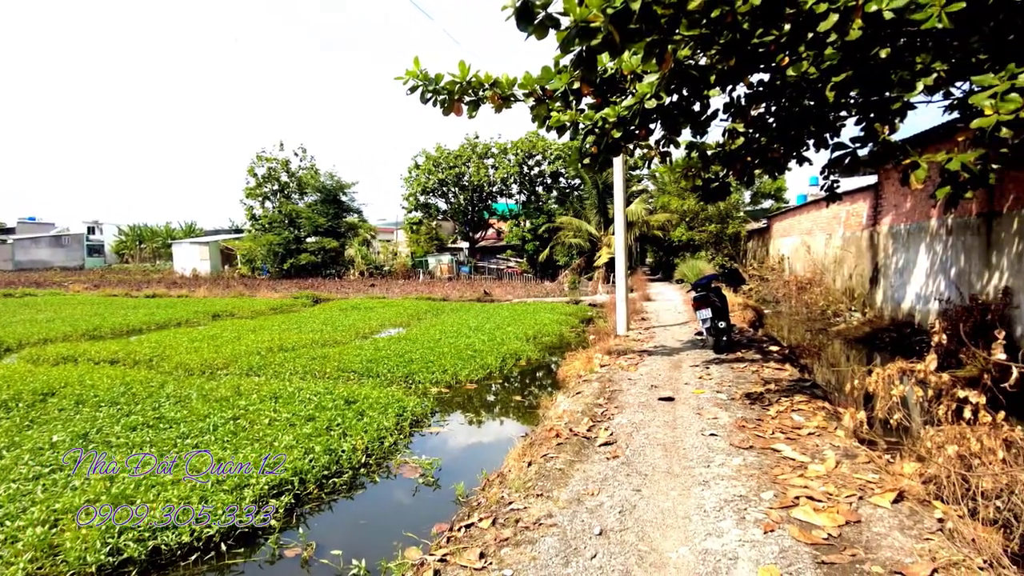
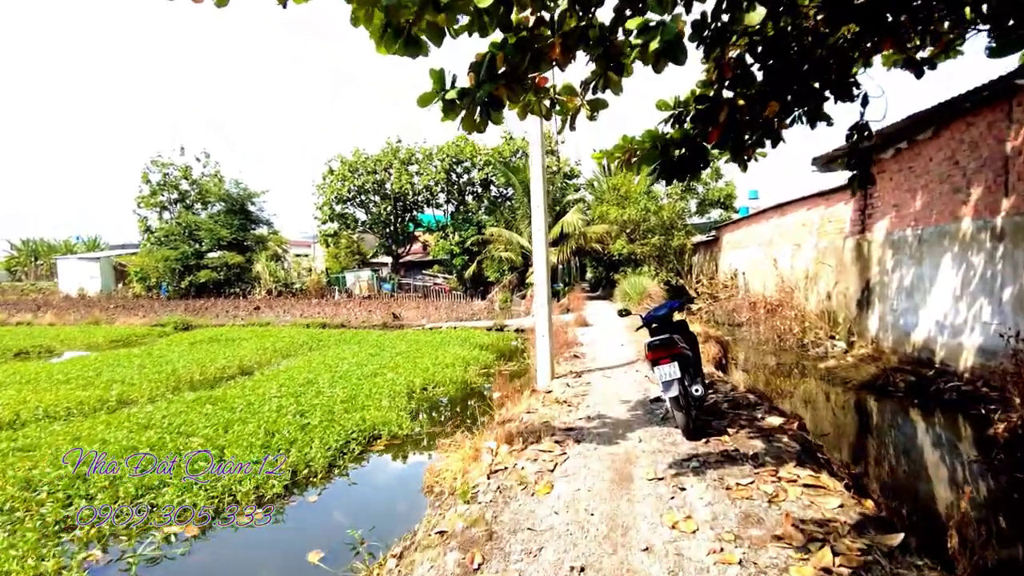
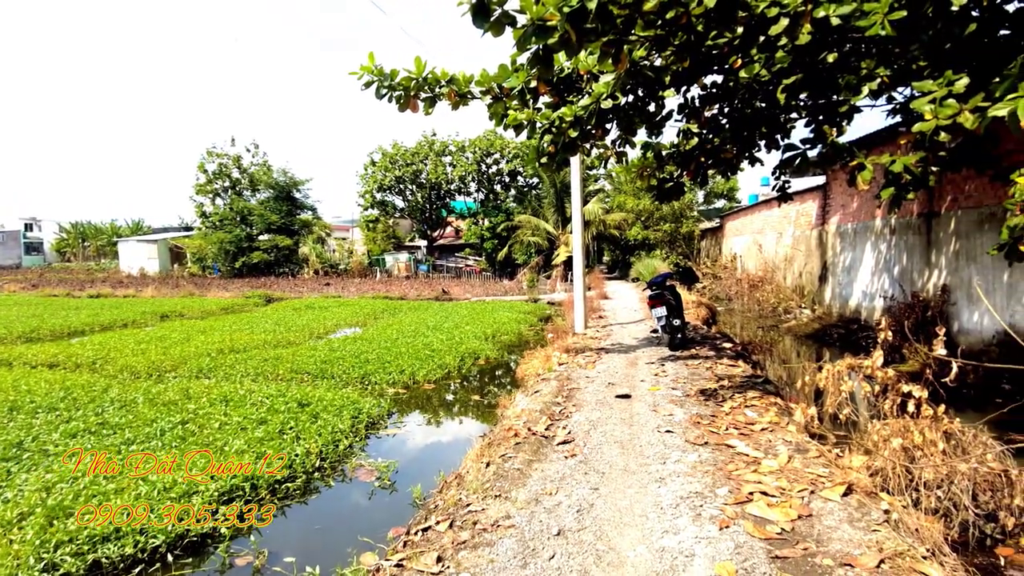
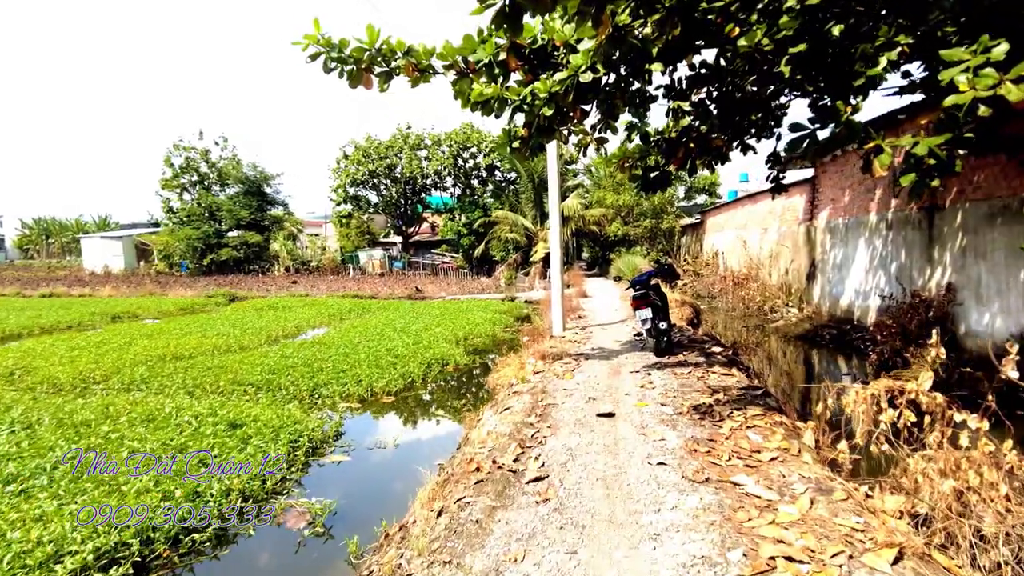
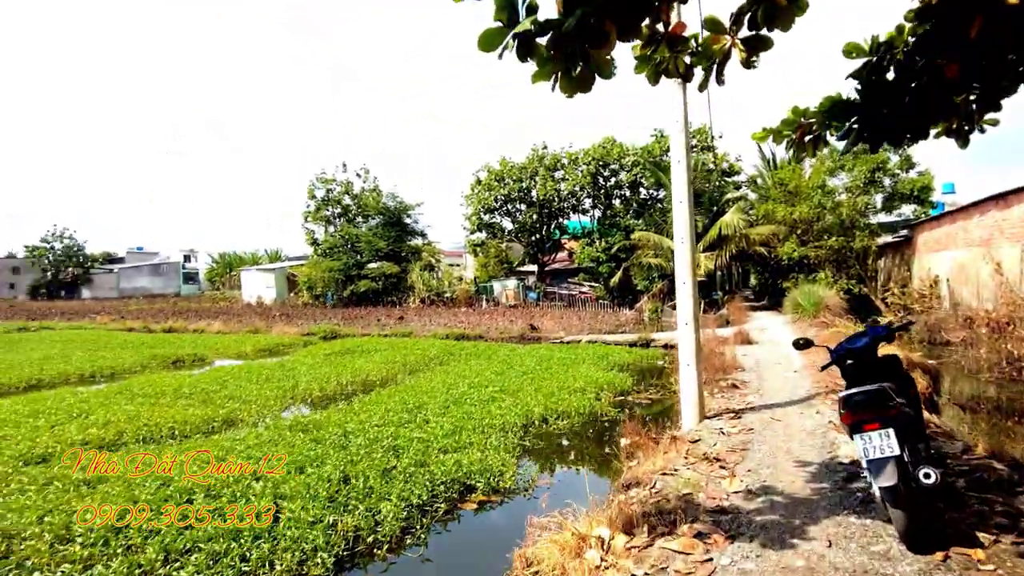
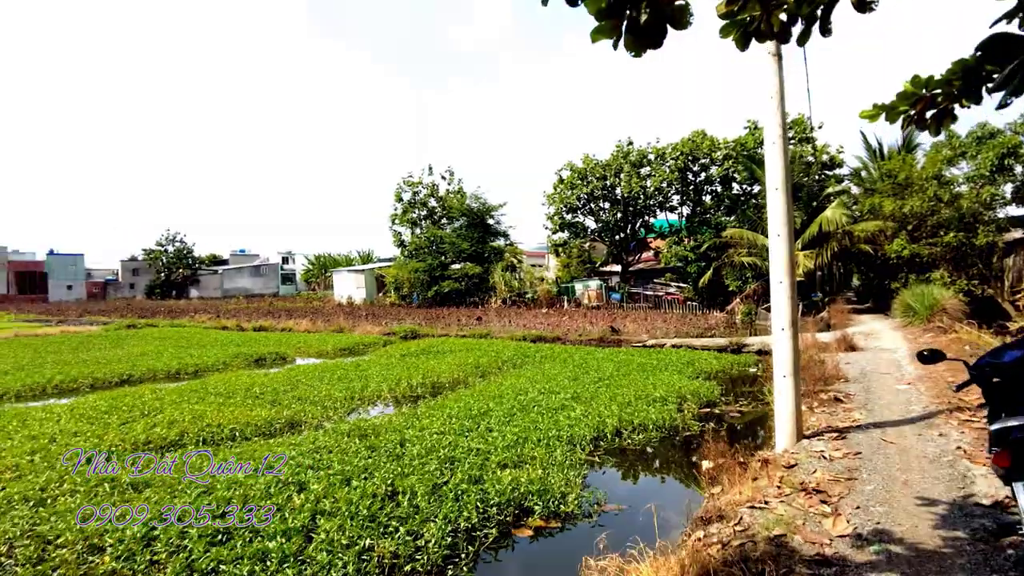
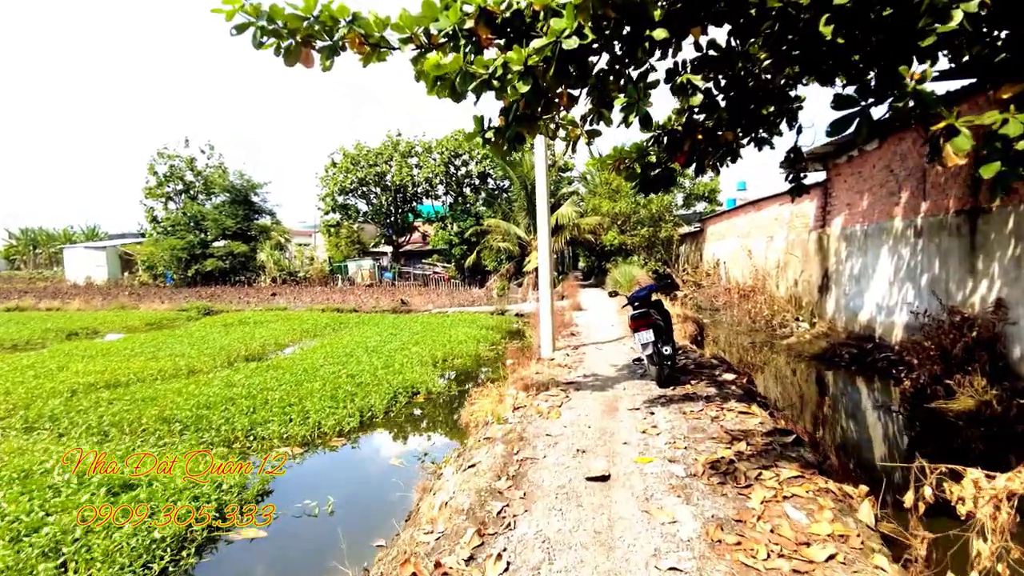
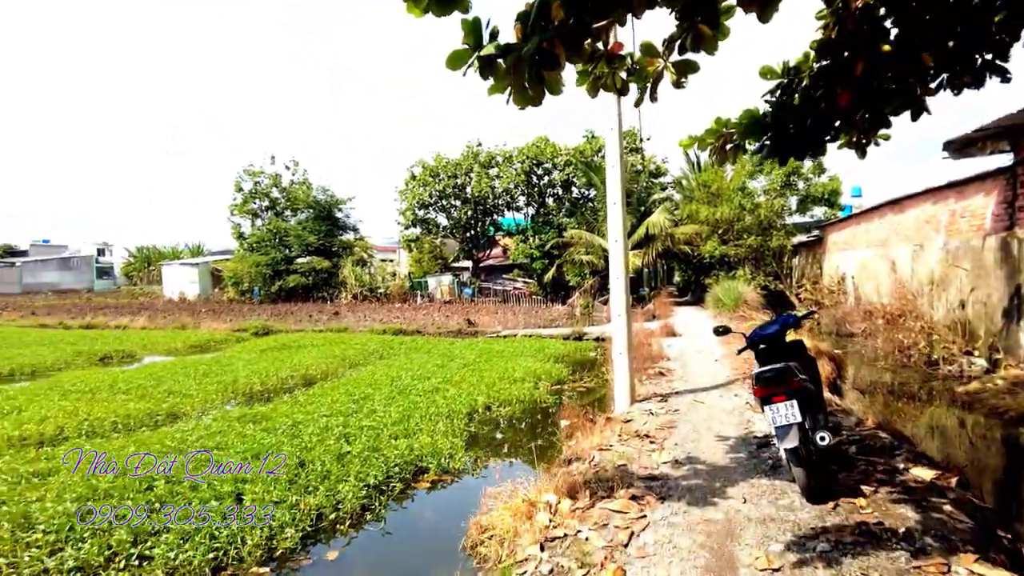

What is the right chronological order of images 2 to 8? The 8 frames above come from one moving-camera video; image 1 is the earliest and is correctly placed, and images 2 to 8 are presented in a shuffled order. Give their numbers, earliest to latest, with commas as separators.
3, 4, 7, 2, 8, 5, 6
